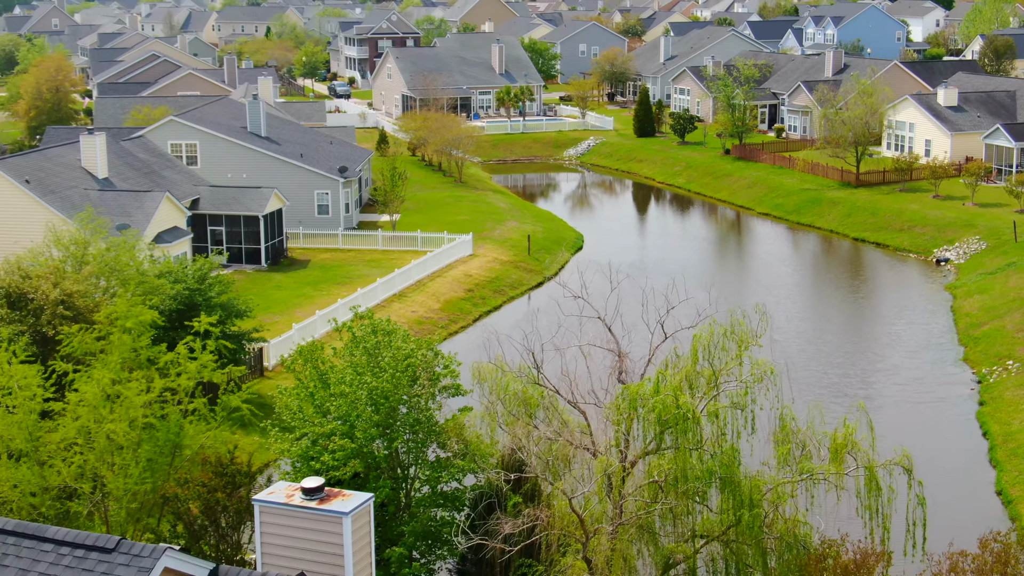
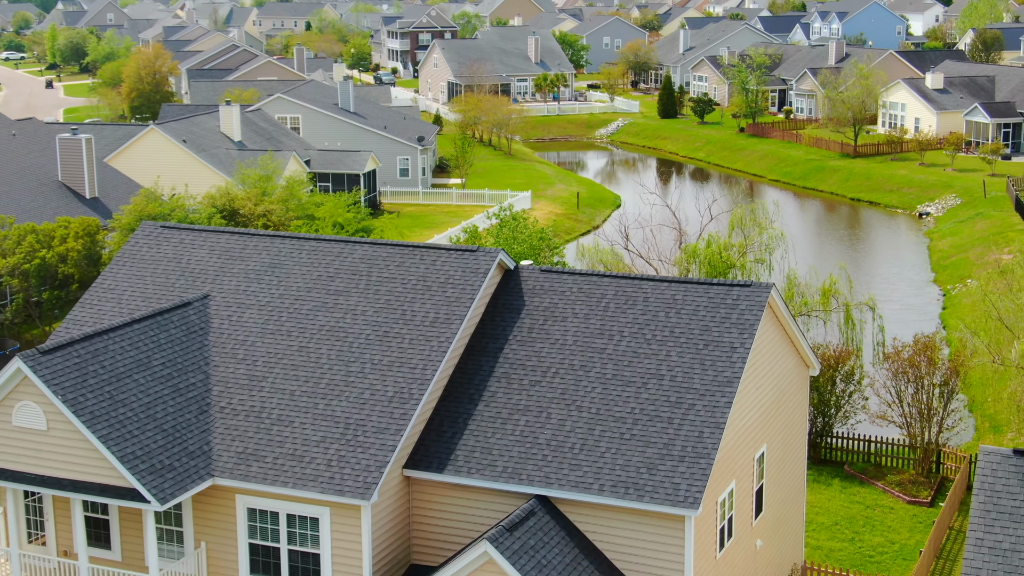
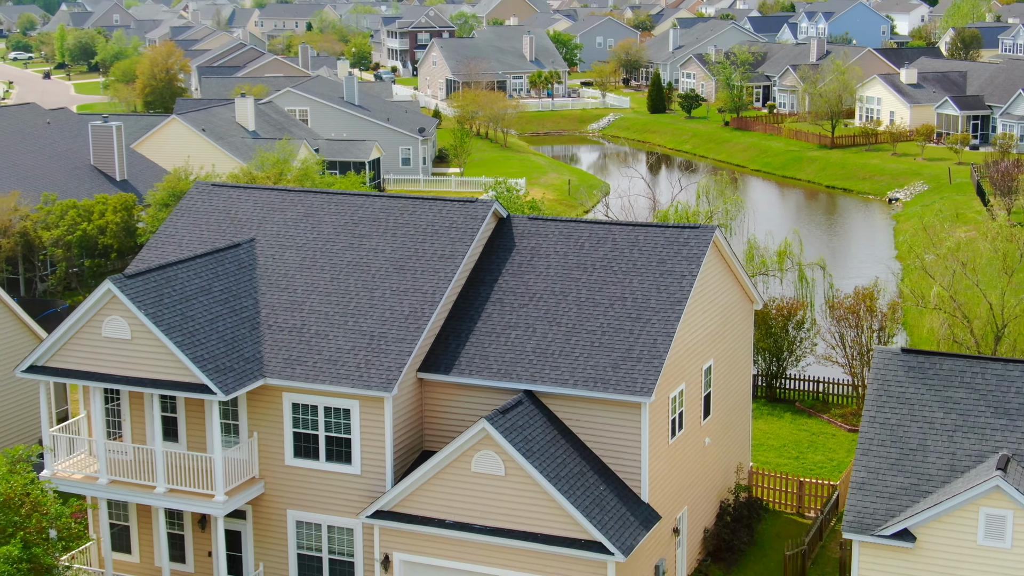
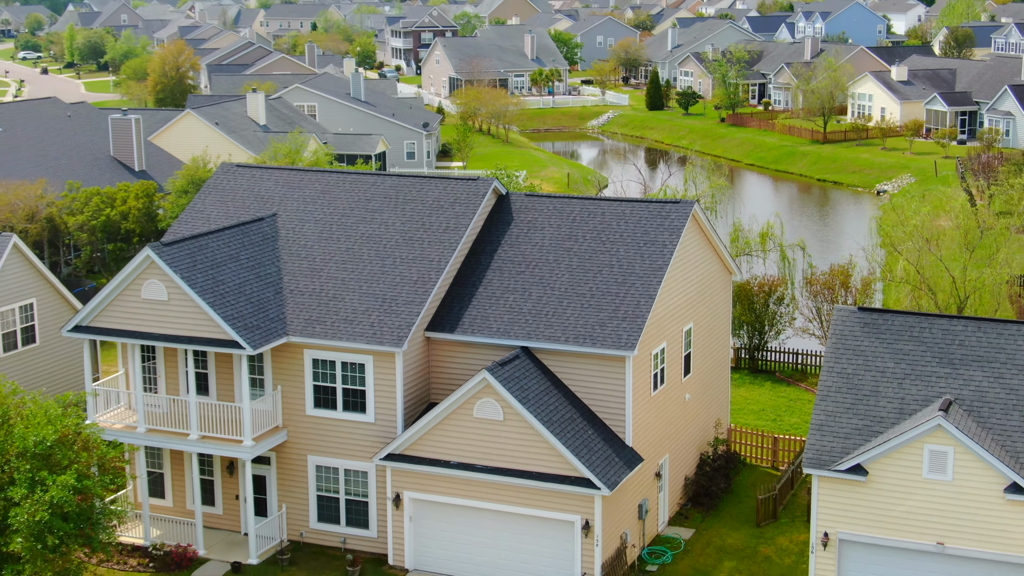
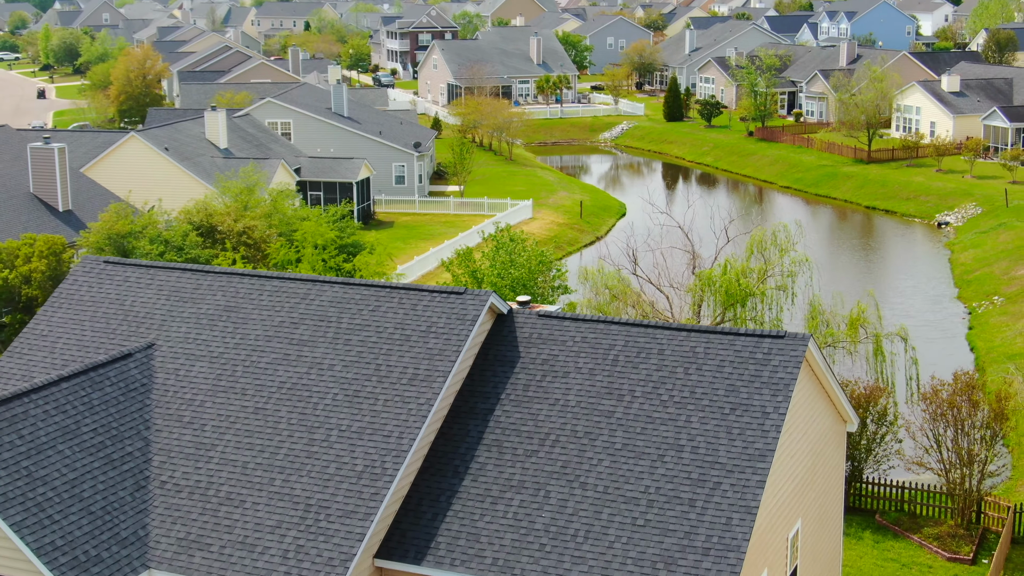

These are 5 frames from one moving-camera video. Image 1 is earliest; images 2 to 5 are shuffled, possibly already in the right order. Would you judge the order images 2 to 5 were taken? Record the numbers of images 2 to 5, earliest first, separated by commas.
5, 2, 3, 4
